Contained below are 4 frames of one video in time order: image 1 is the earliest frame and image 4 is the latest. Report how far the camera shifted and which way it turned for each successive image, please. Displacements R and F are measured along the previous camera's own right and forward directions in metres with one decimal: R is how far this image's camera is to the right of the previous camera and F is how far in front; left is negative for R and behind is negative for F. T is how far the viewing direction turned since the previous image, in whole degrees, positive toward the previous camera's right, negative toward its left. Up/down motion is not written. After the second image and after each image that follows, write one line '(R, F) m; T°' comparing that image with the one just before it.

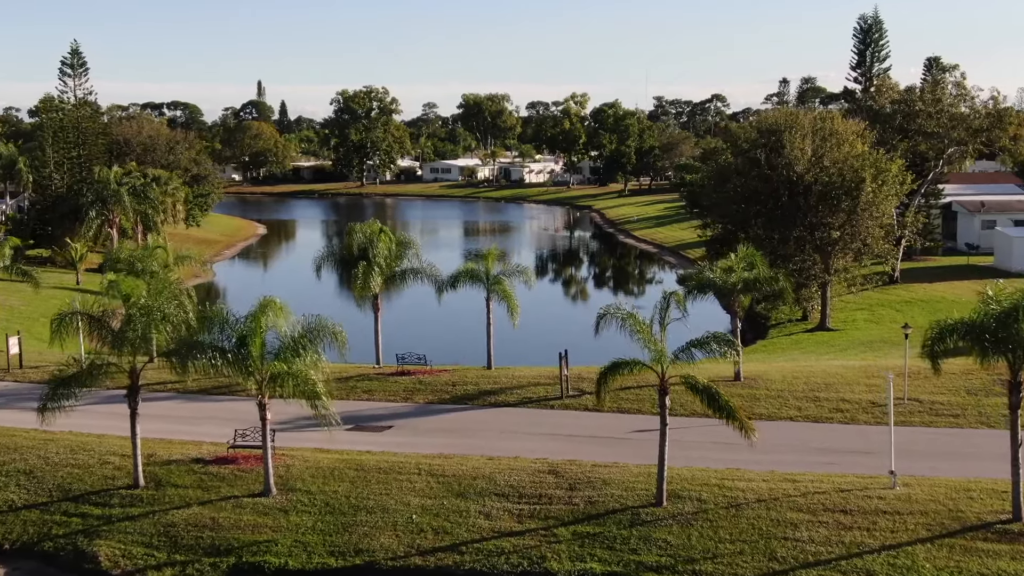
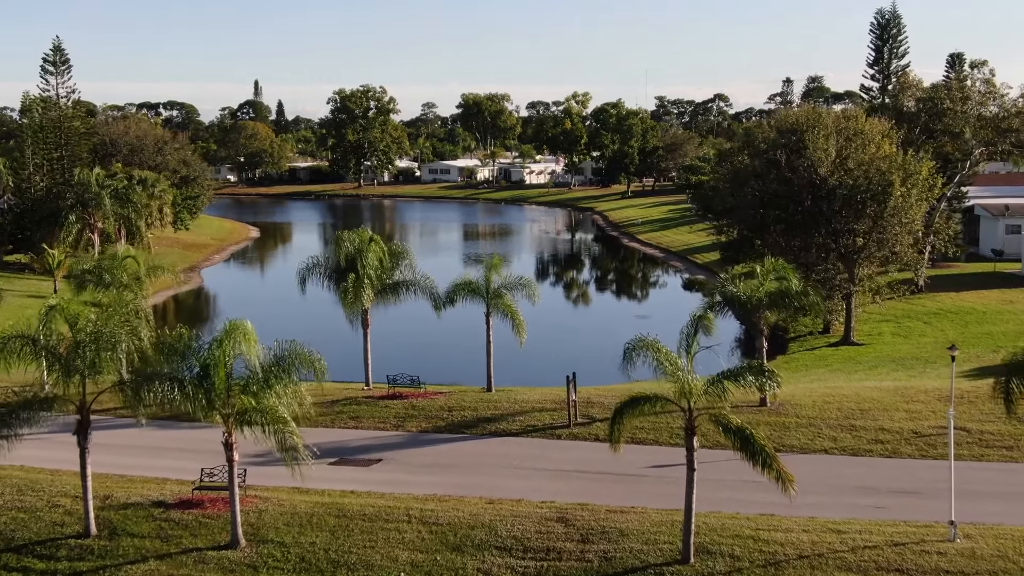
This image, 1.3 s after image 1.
(0.0, +1.9) m; 0°
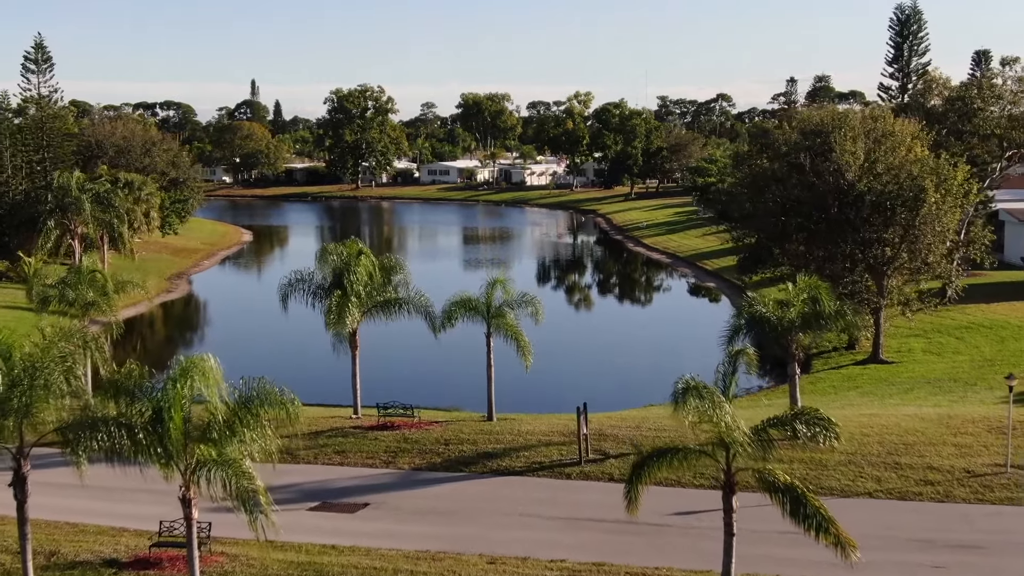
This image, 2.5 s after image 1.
(-0.1, +1.9) m; 0°
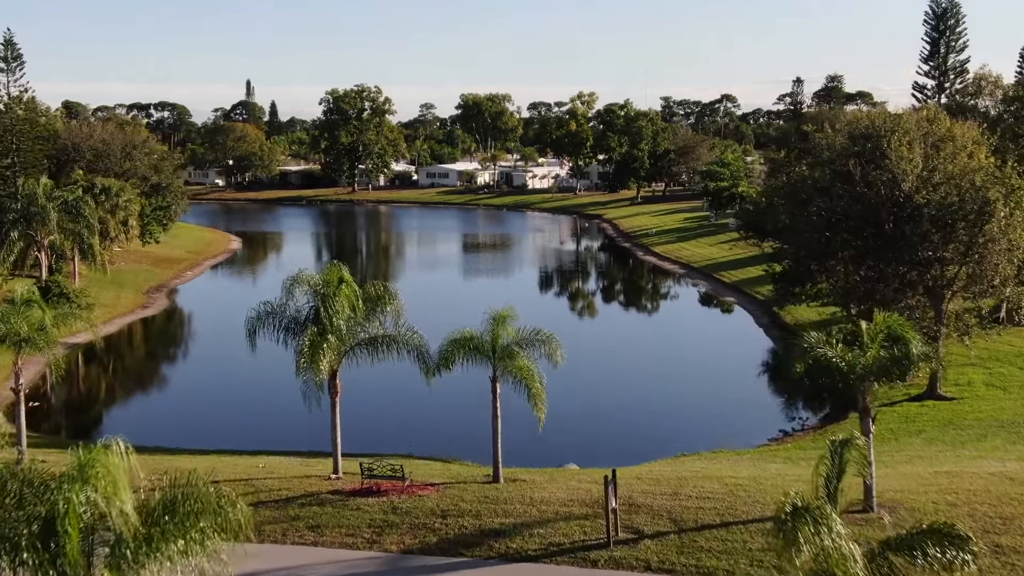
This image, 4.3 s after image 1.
(-0.2, +3.0) m; 0°
